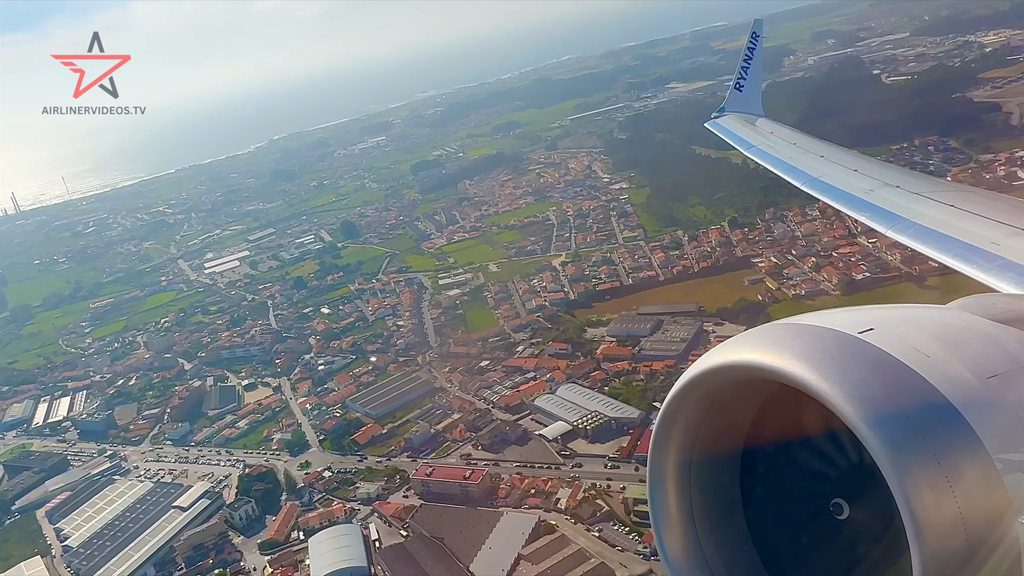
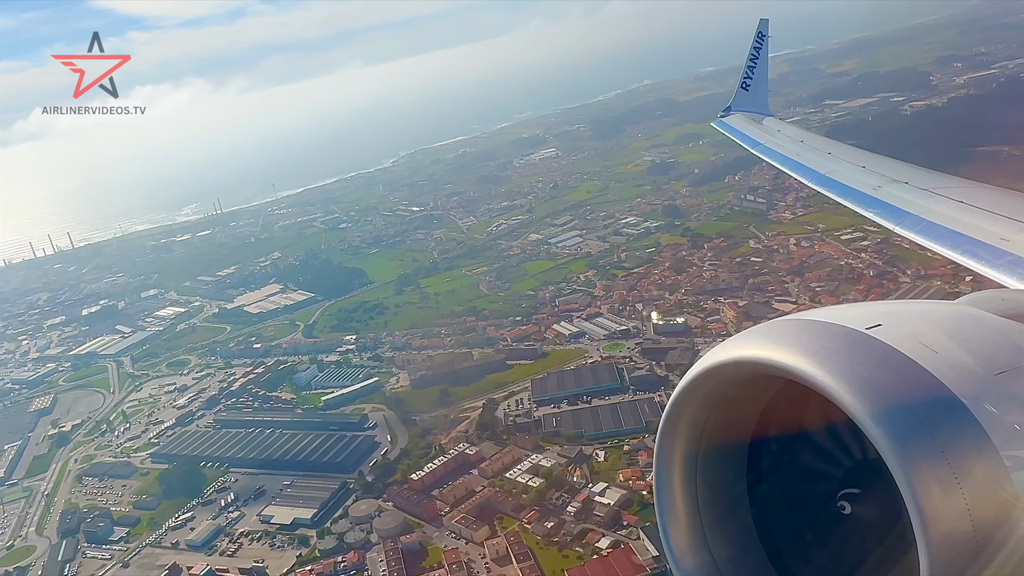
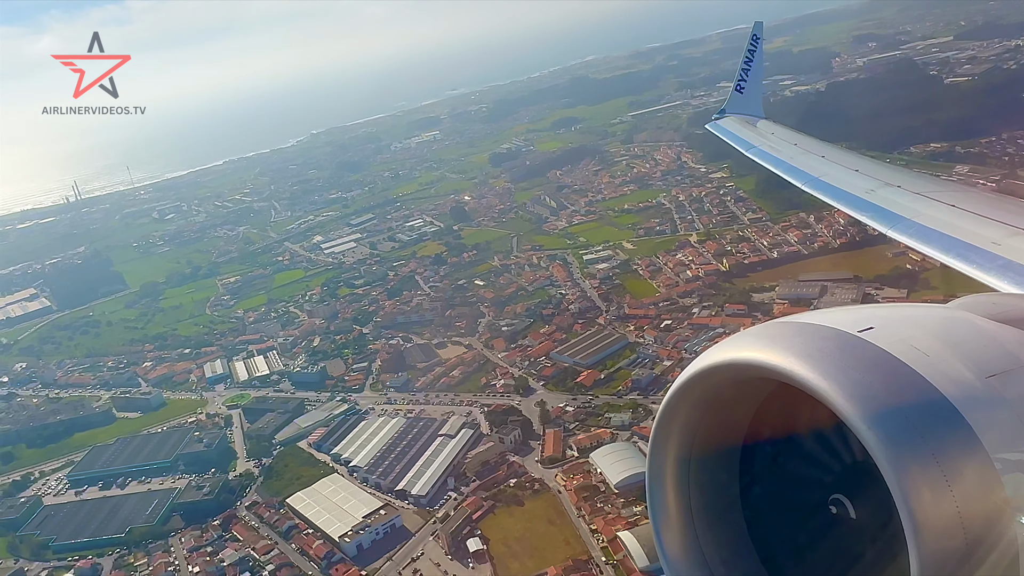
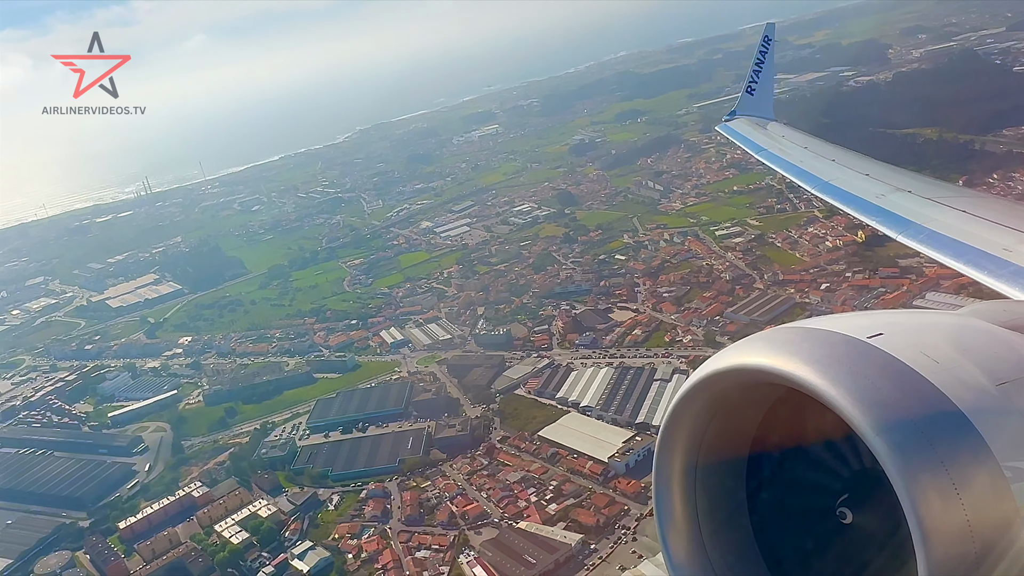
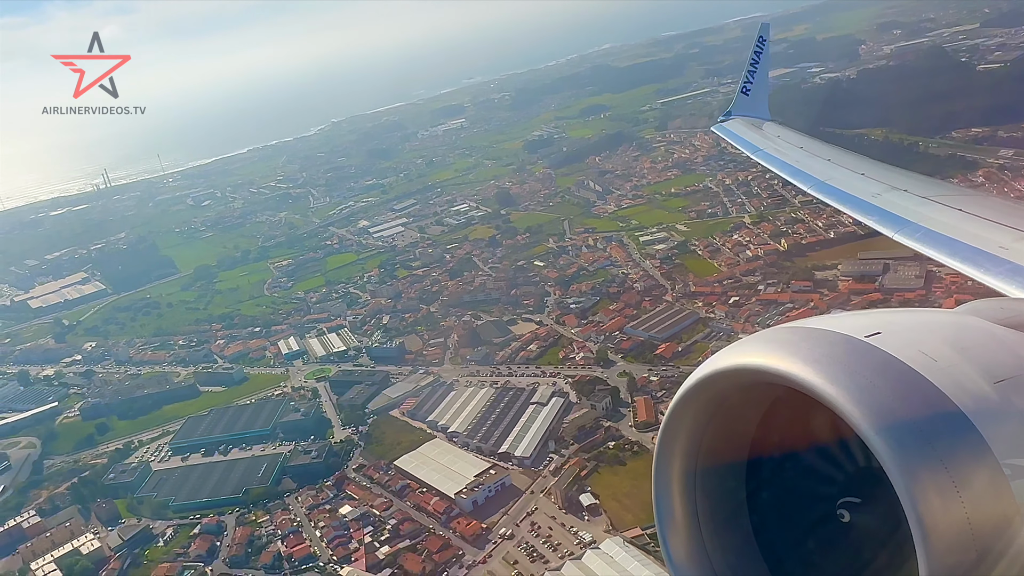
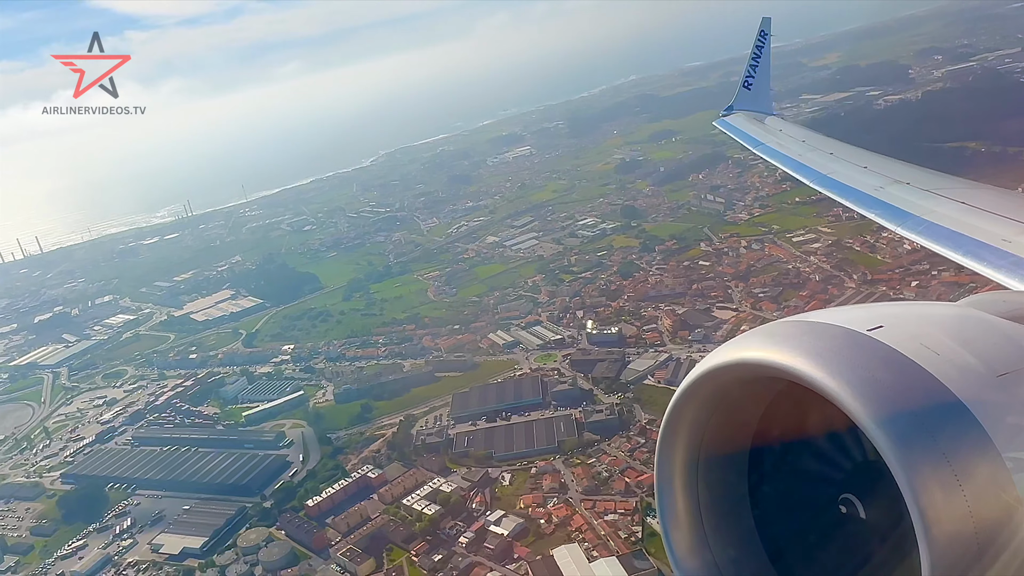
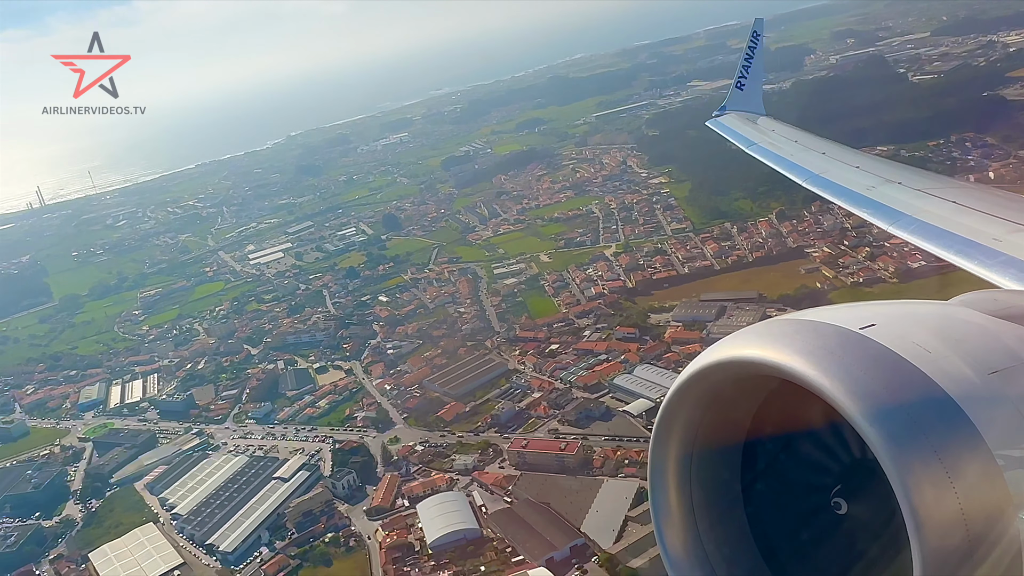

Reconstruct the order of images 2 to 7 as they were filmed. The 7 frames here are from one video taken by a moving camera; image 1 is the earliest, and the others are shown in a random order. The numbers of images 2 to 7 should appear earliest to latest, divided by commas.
7, 3, 5, 4, 6, 2
